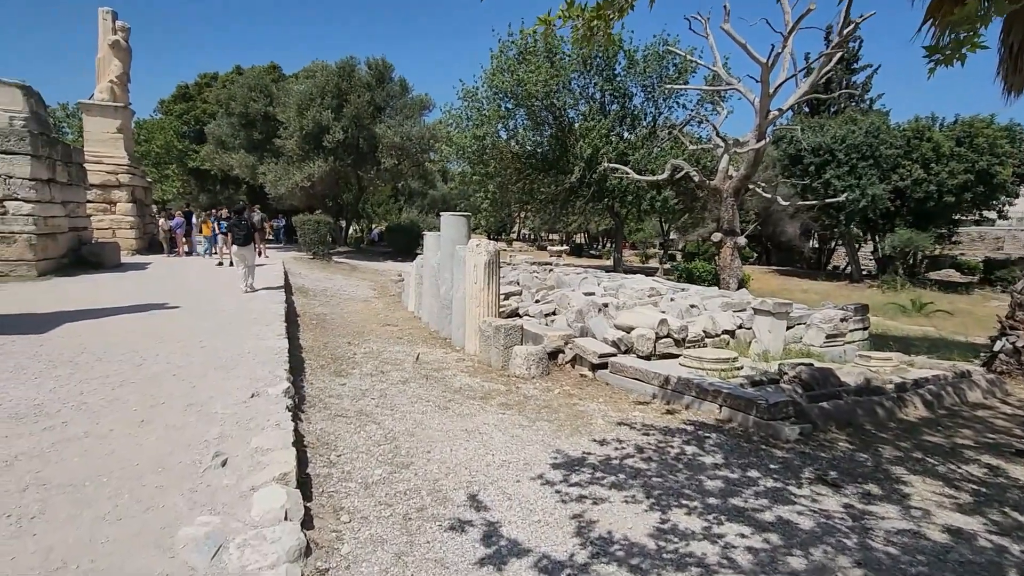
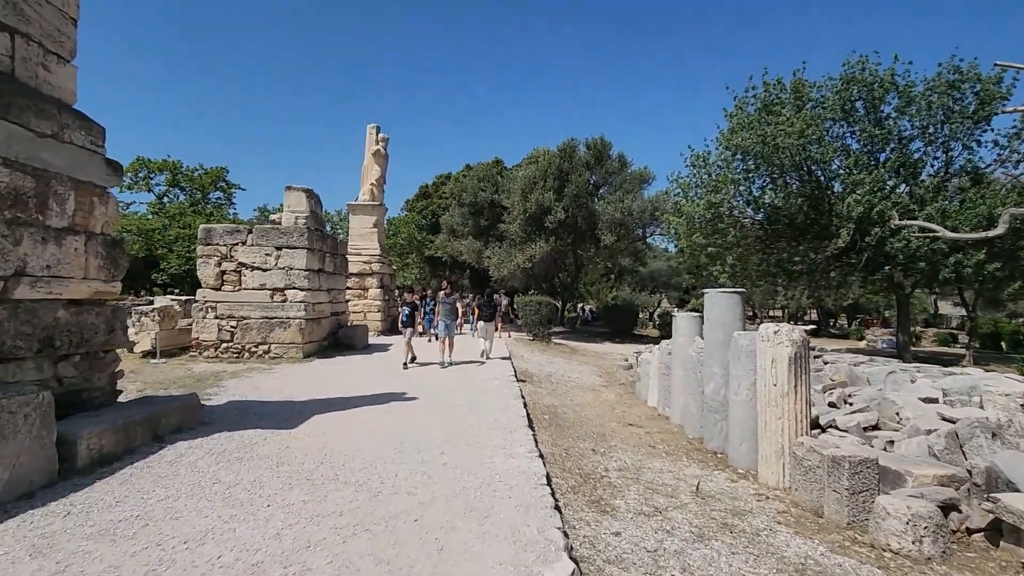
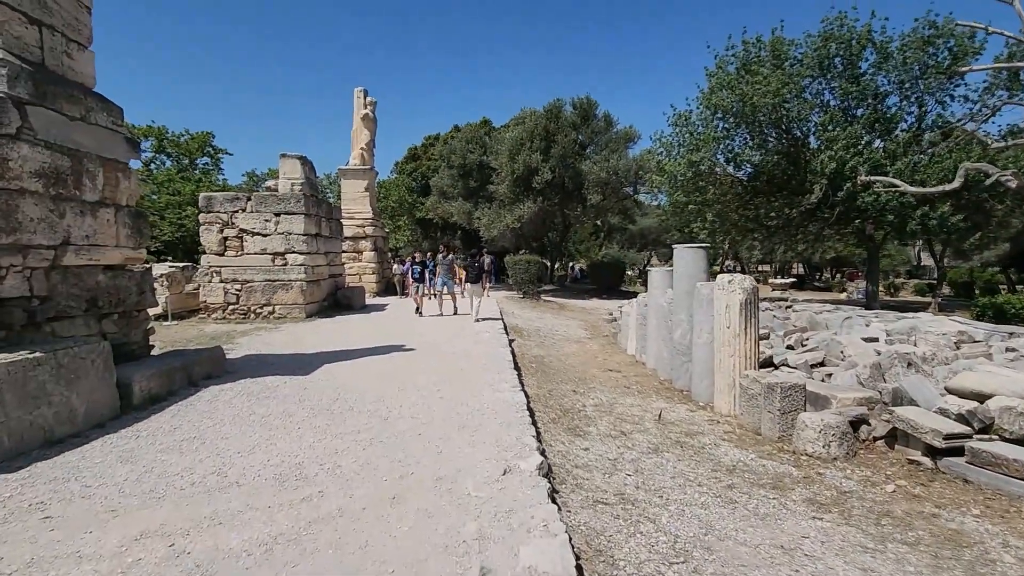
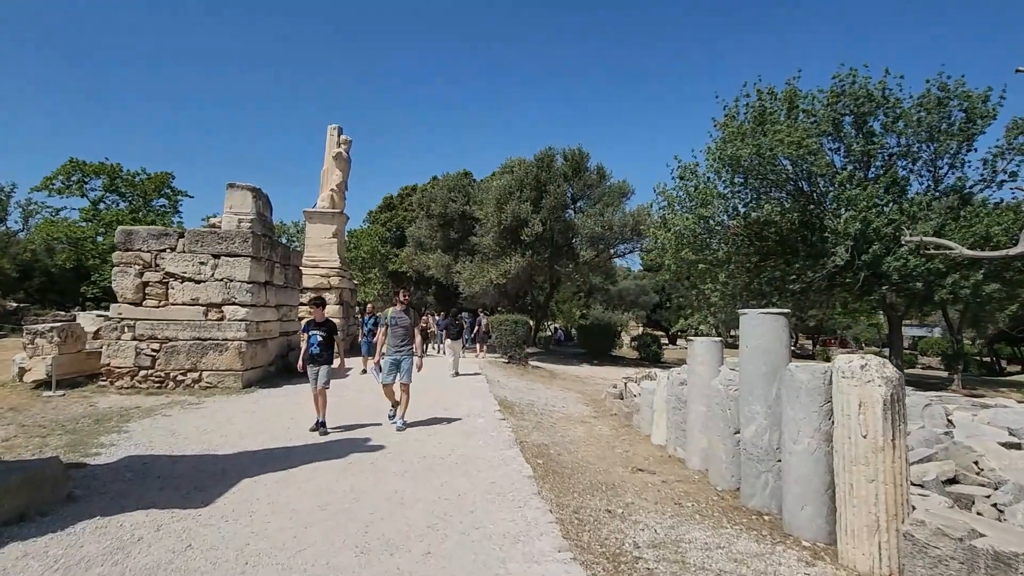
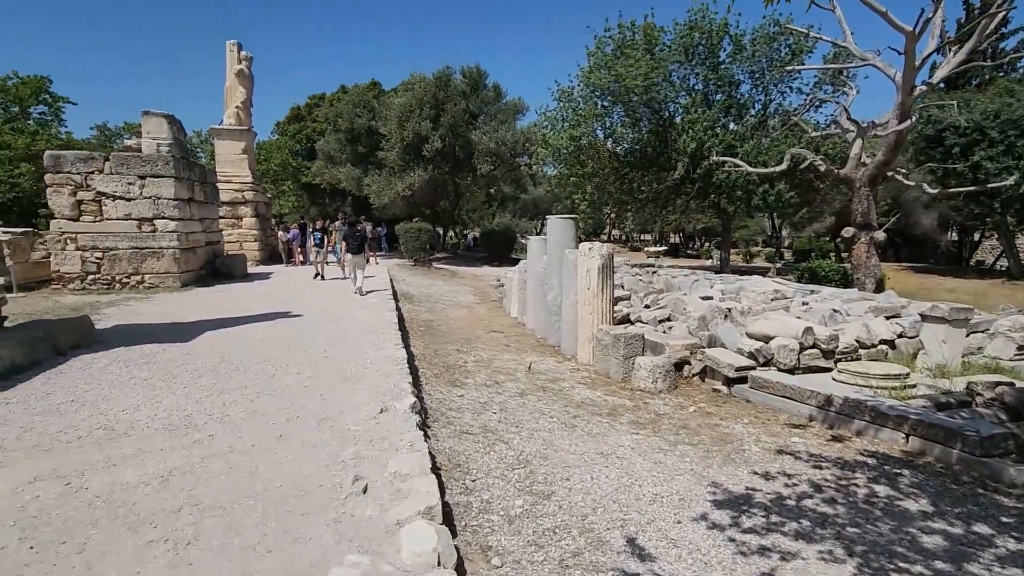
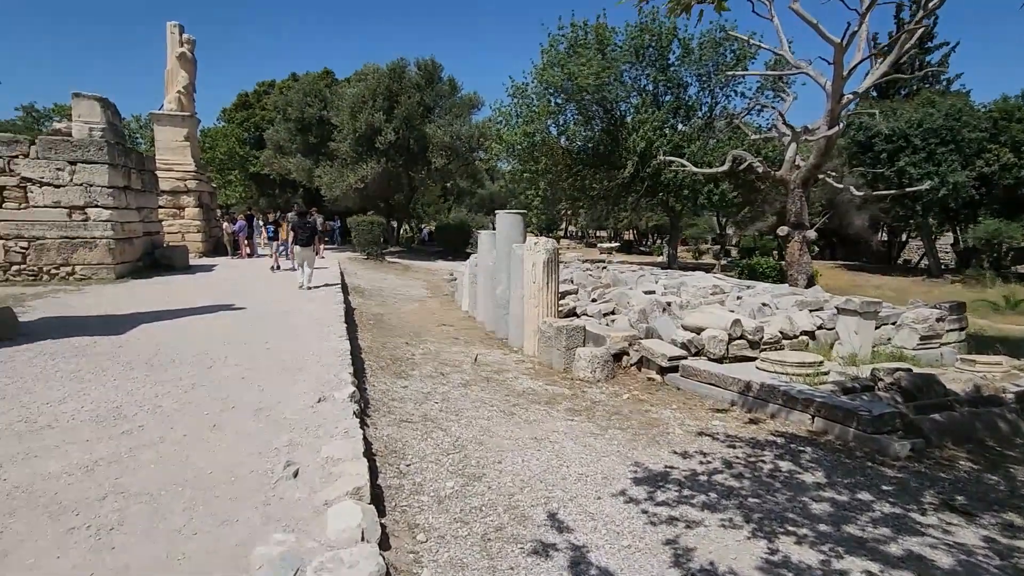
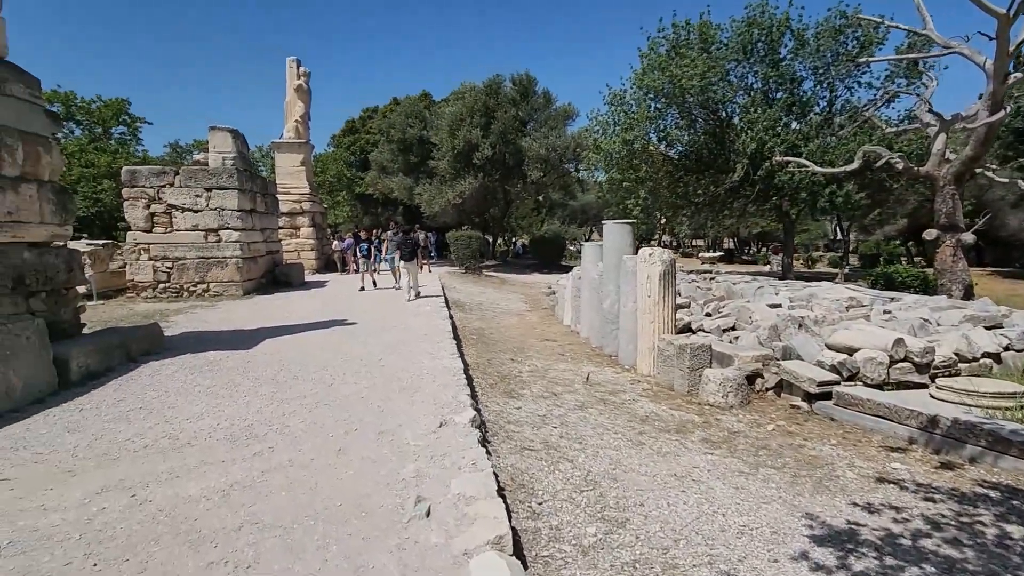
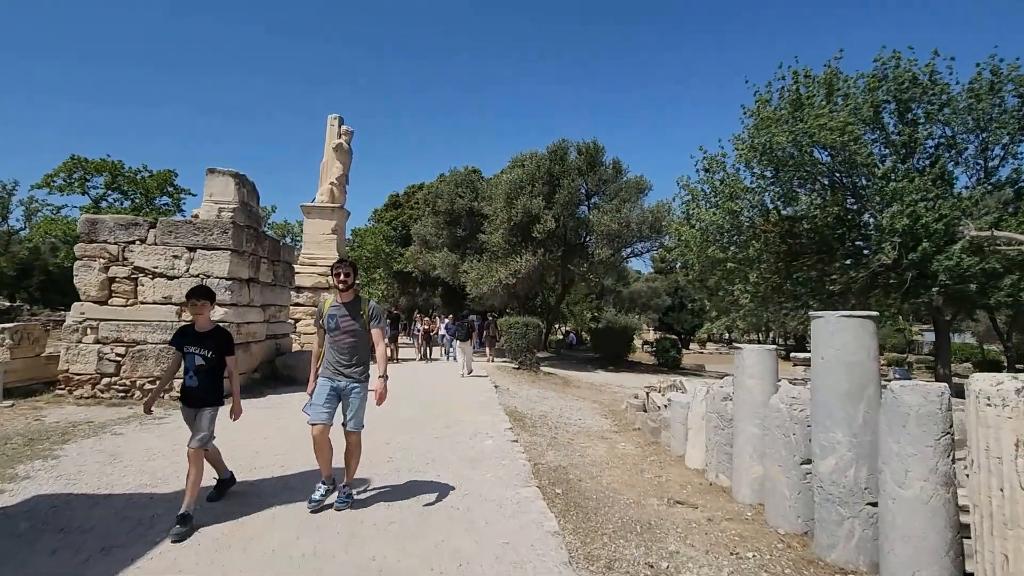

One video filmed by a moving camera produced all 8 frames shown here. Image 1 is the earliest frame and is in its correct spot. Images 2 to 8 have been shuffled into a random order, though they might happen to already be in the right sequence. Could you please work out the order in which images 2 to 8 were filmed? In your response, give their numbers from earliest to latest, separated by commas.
6, 5, 7, 3, 2, 4, 8
